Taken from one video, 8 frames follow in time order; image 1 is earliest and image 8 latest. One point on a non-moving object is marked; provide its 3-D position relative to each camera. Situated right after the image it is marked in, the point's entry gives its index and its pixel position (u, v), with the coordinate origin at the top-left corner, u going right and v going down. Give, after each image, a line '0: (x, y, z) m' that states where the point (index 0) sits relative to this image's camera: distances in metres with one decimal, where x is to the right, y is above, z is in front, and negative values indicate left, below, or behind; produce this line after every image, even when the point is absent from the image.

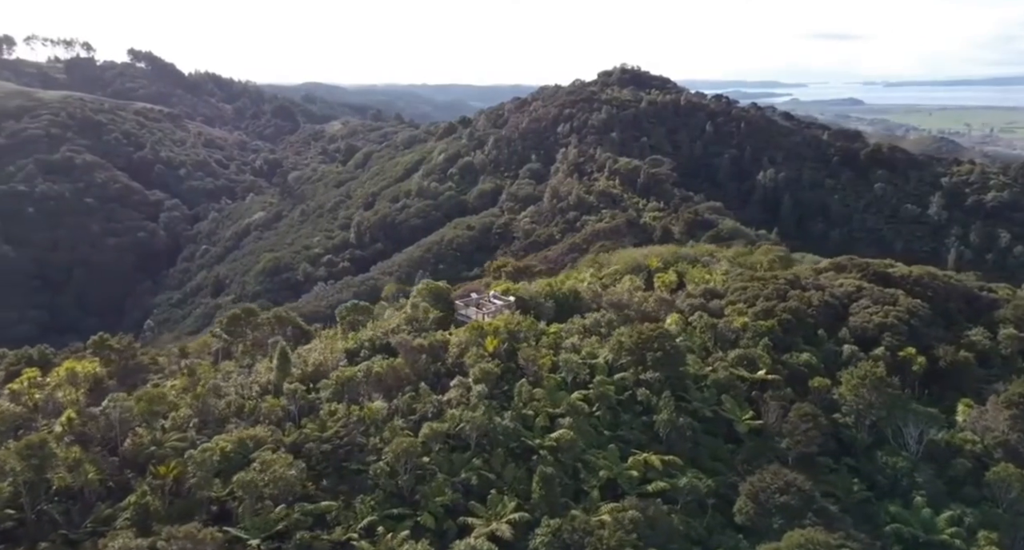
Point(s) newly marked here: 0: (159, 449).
0: (-9.8, -4.8, +18.2) m
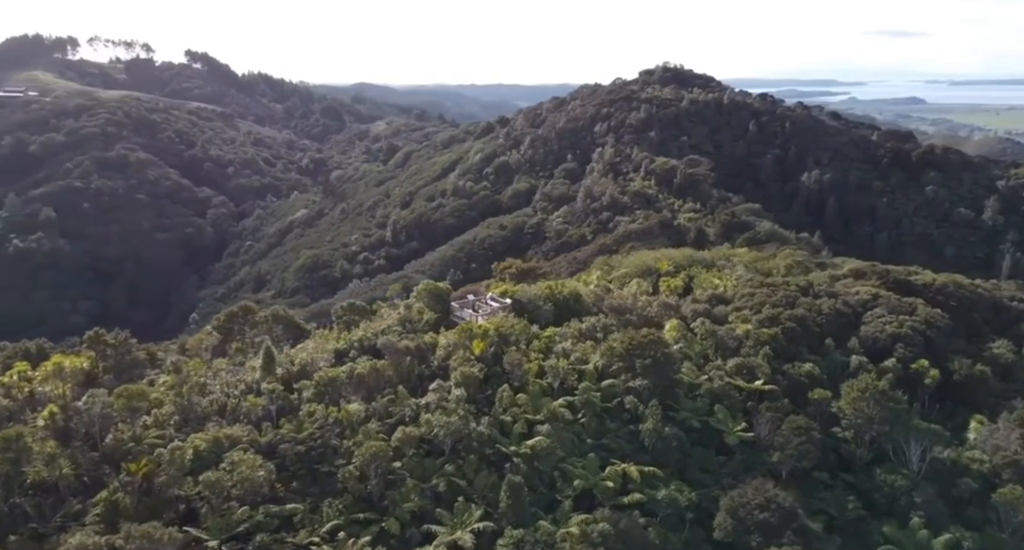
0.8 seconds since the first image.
0: (-10.5, -4.8, +18.3) m
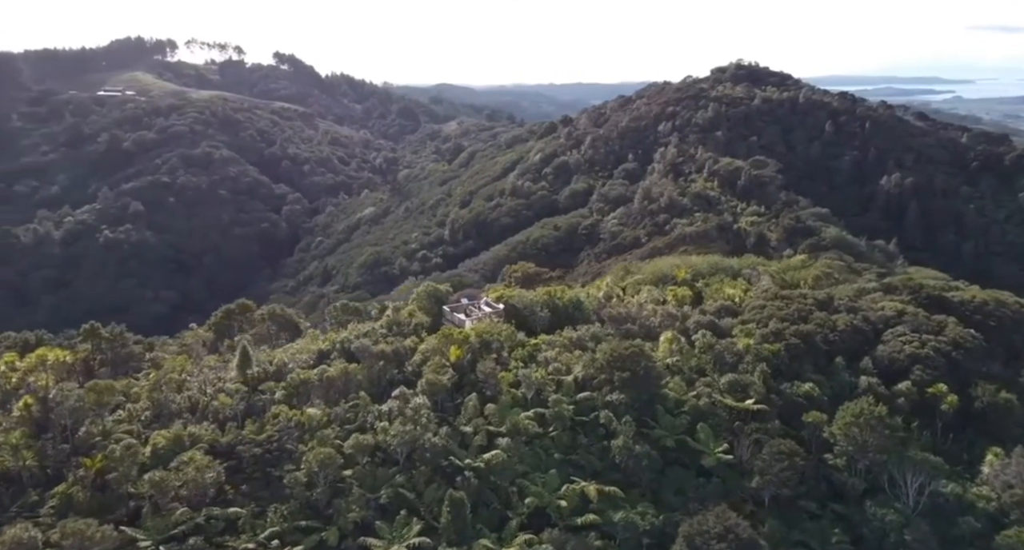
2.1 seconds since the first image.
0: (-11.6, -4.7, +18.6) m
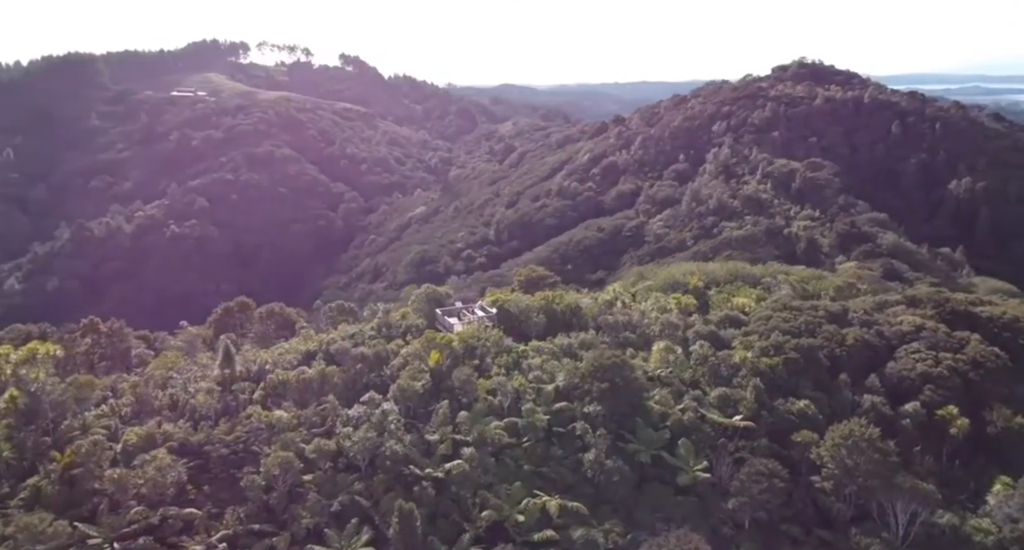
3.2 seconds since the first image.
0: (-12.5, -4.6, +18.9) m
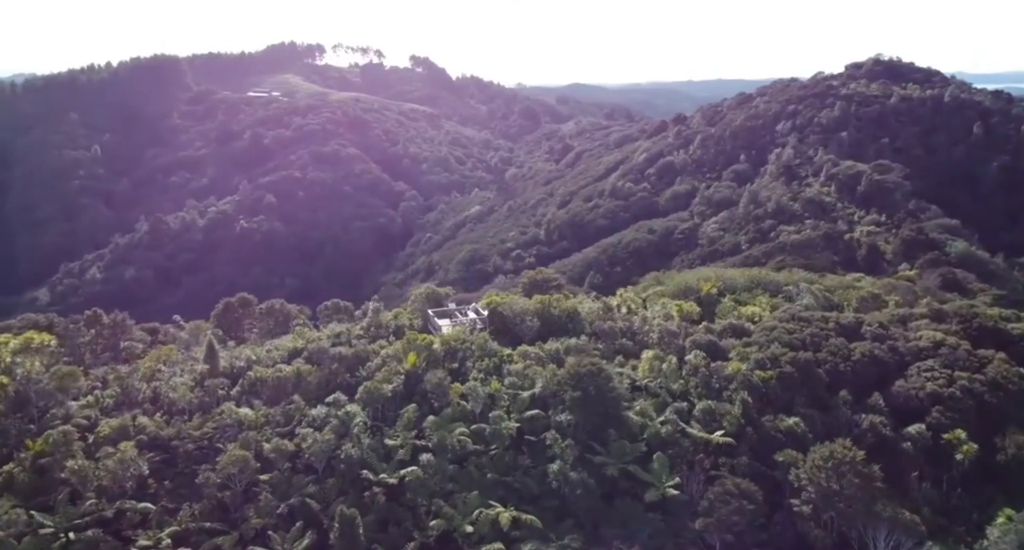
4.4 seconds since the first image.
0: (-13.4, -4.4, +19.4) m
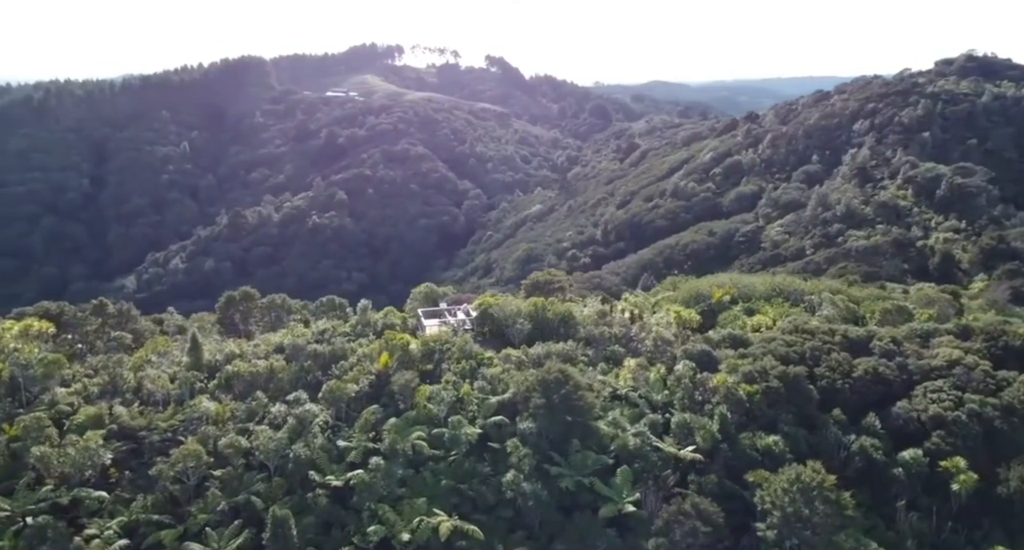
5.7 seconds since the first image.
0: (-14.5, -4.1, +20.1) m
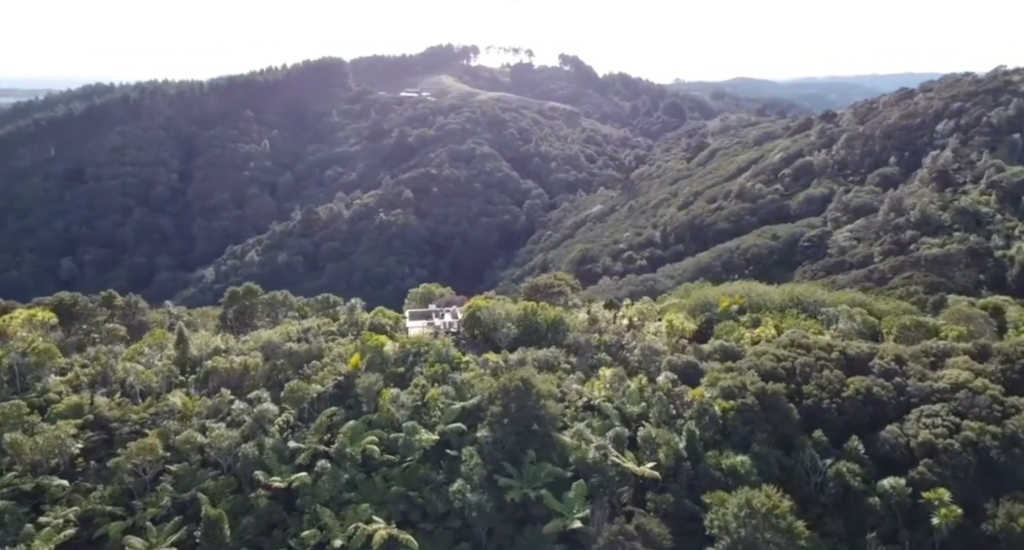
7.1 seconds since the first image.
0: (-15.5, -3.9, +21.1) m
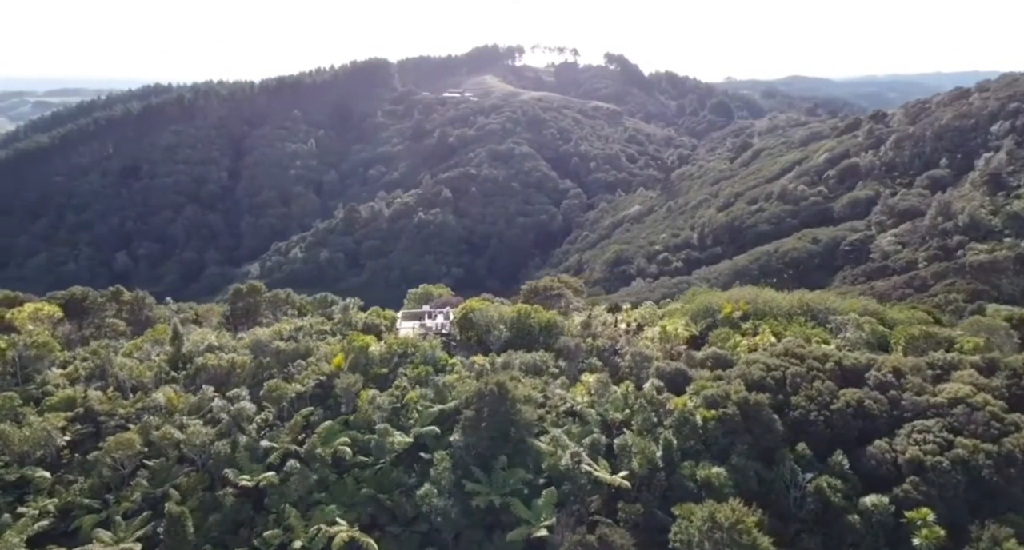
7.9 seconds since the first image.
0: (-16.1, -3.8, +21.8) m
